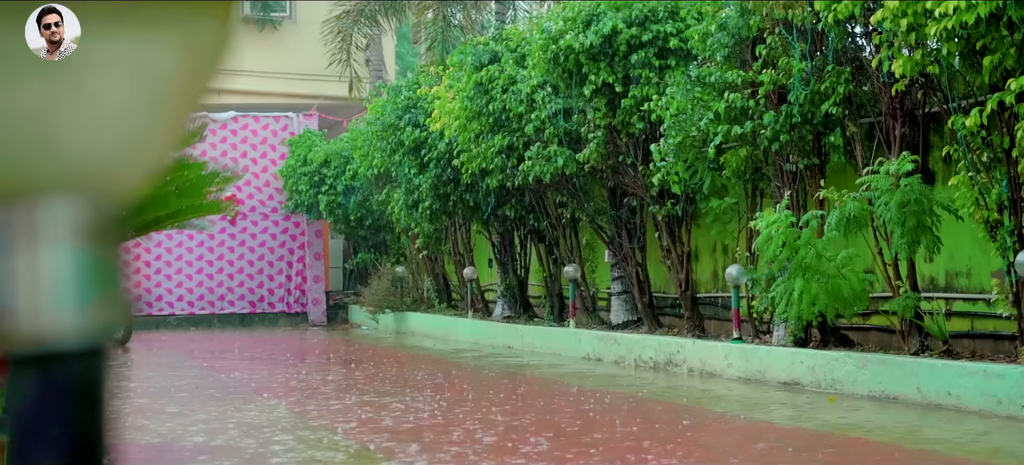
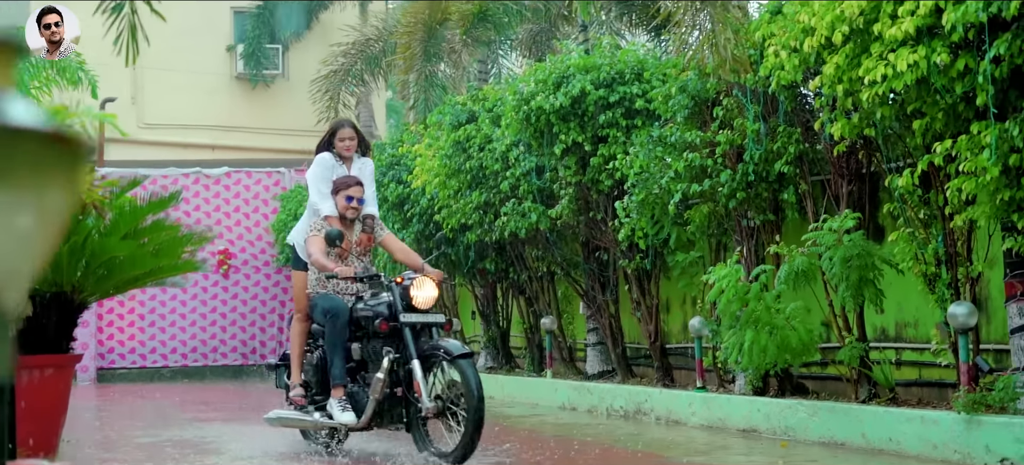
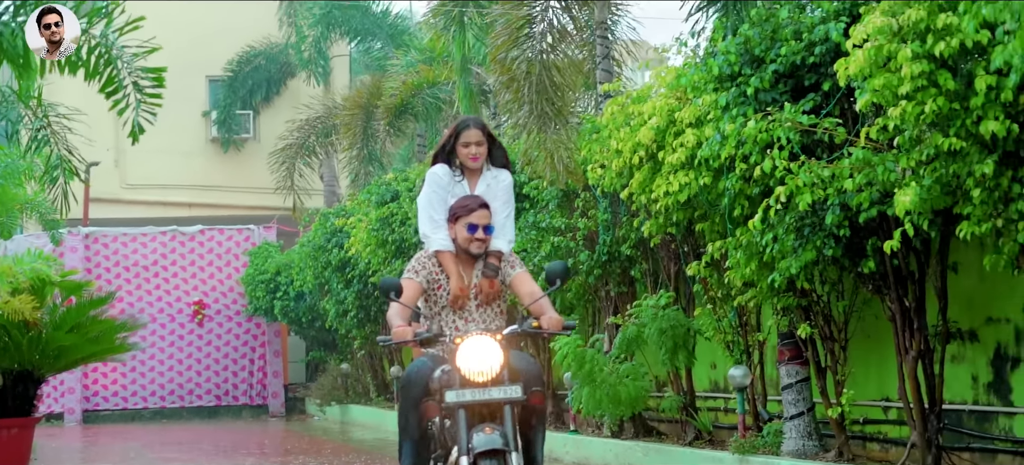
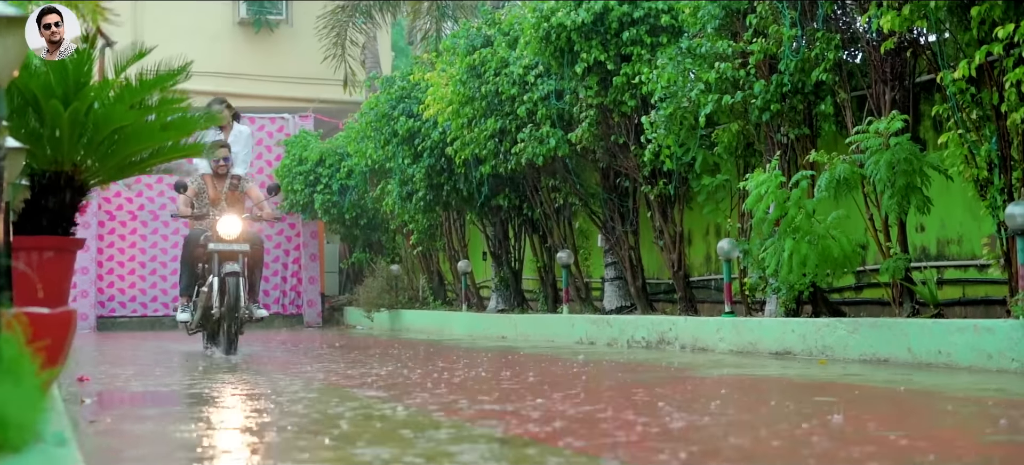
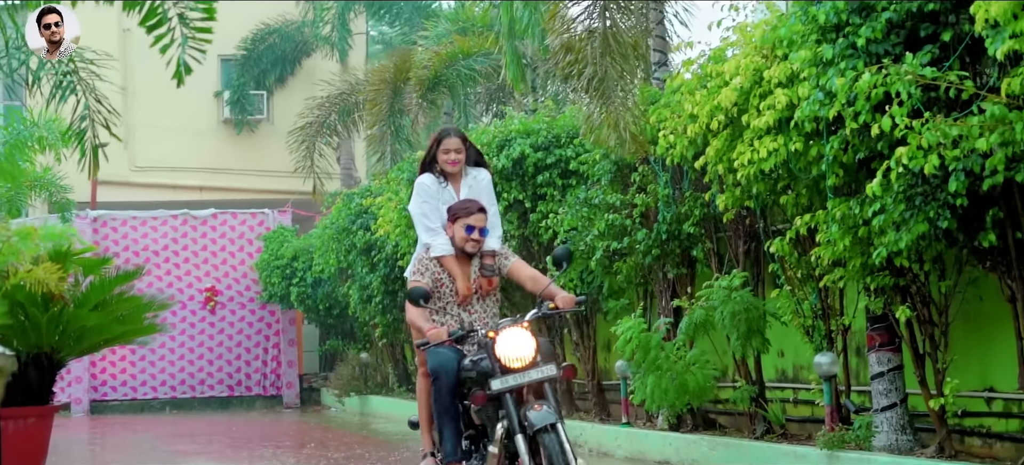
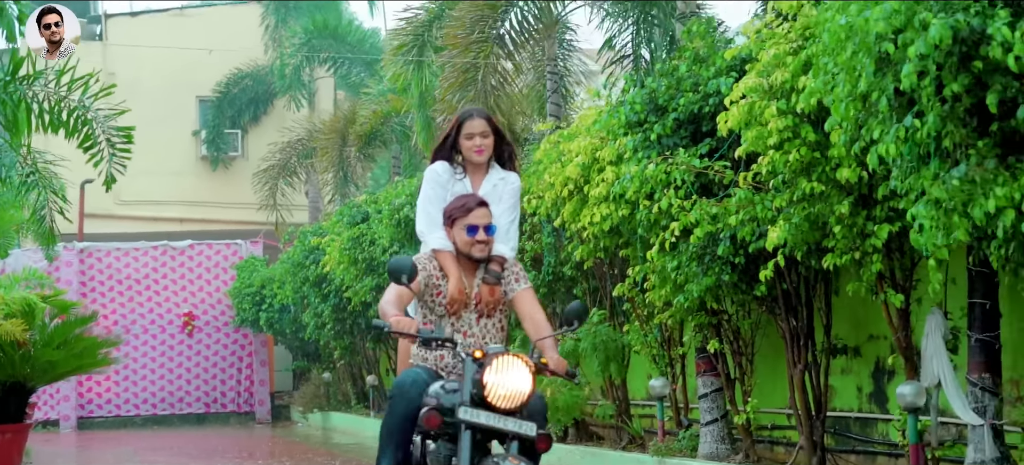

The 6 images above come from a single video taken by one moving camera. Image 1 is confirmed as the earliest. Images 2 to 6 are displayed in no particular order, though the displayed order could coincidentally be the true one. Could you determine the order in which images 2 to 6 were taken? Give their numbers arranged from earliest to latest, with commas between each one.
4, 2, 5, 3, 6
